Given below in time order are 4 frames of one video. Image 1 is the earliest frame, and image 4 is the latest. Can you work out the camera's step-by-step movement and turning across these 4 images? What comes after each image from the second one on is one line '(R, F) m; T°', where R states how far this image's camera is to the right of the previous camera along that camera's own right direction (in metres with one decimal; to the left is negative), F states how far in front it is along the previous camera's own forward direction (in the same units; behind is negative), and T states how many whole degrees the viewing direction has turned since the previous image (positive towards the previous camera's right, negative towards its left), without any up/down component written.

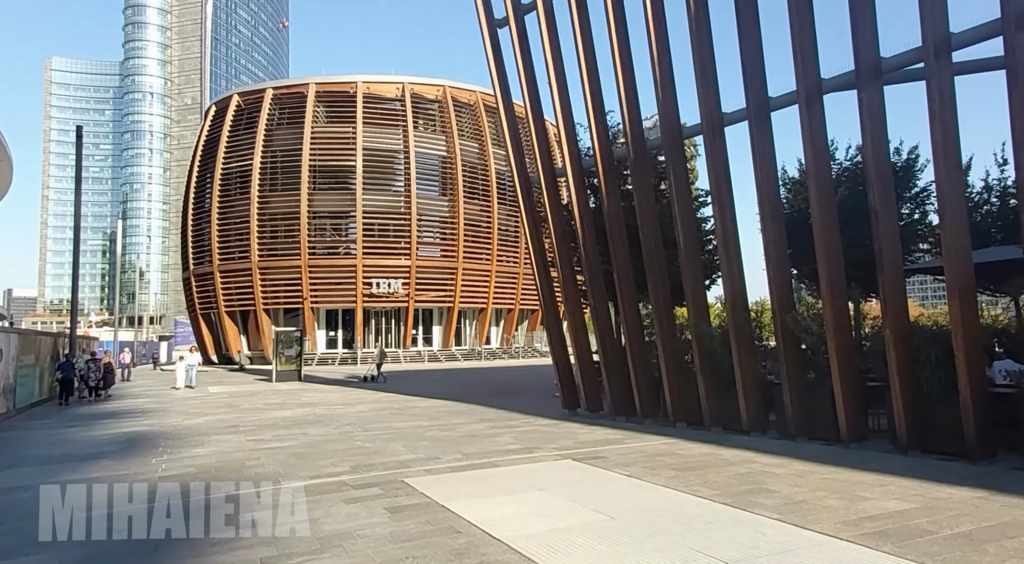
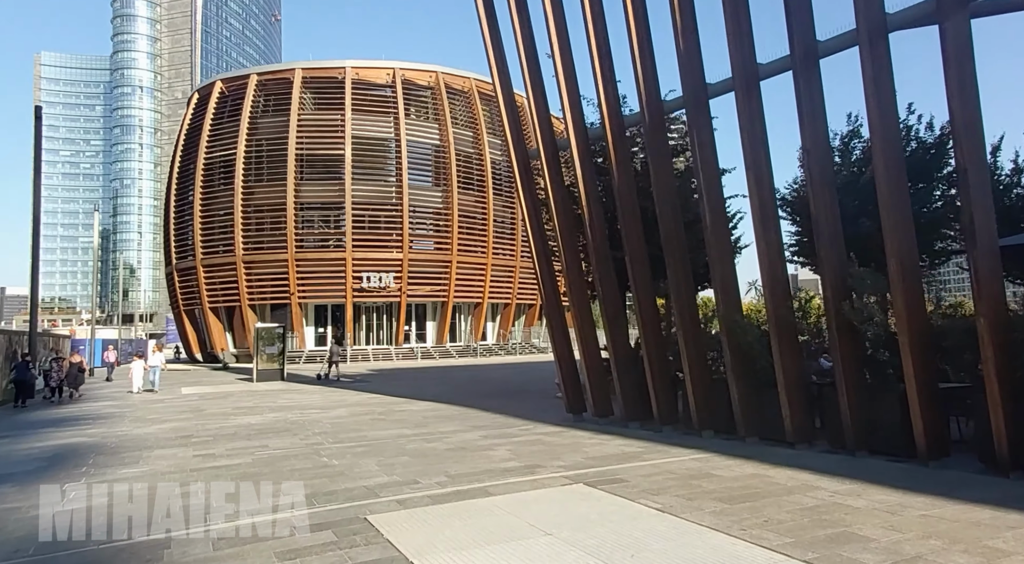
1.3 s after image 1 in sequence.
(0.0, +1.7) m; 0°
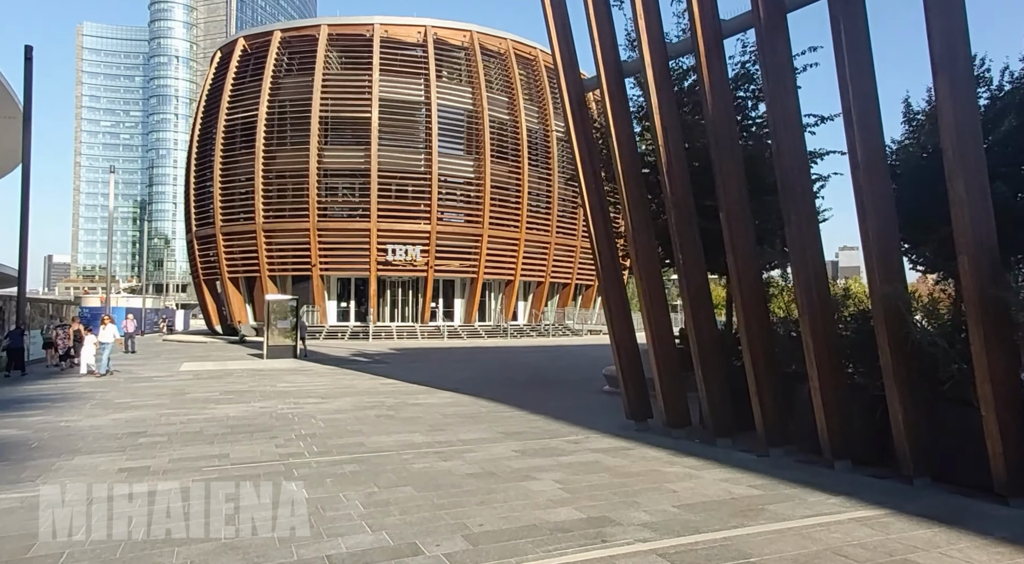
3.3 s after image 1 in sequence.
(-0.2, +2.8) m; -3°
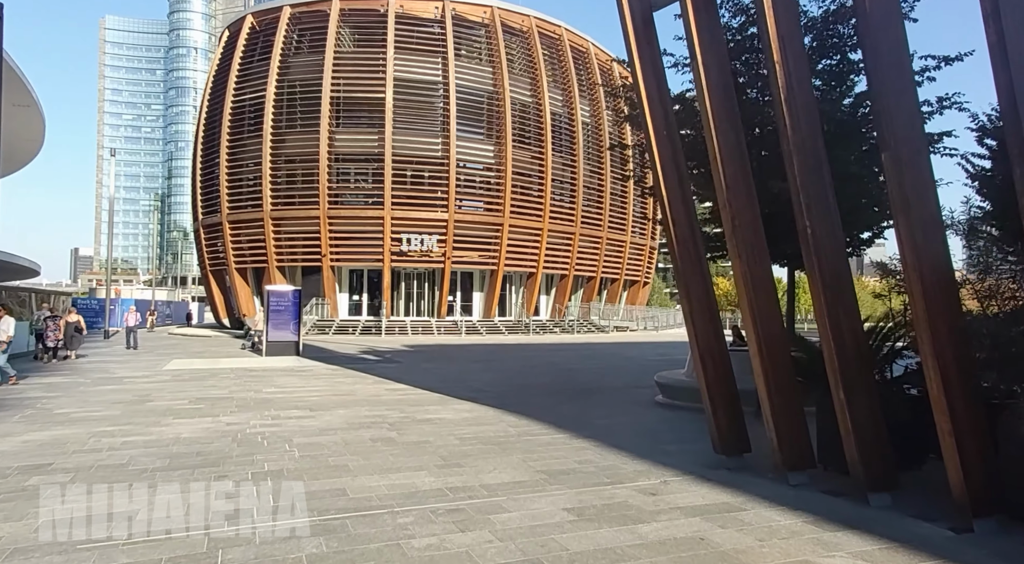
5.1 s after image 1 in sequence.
(-0.3, +2.6) m; -2°
